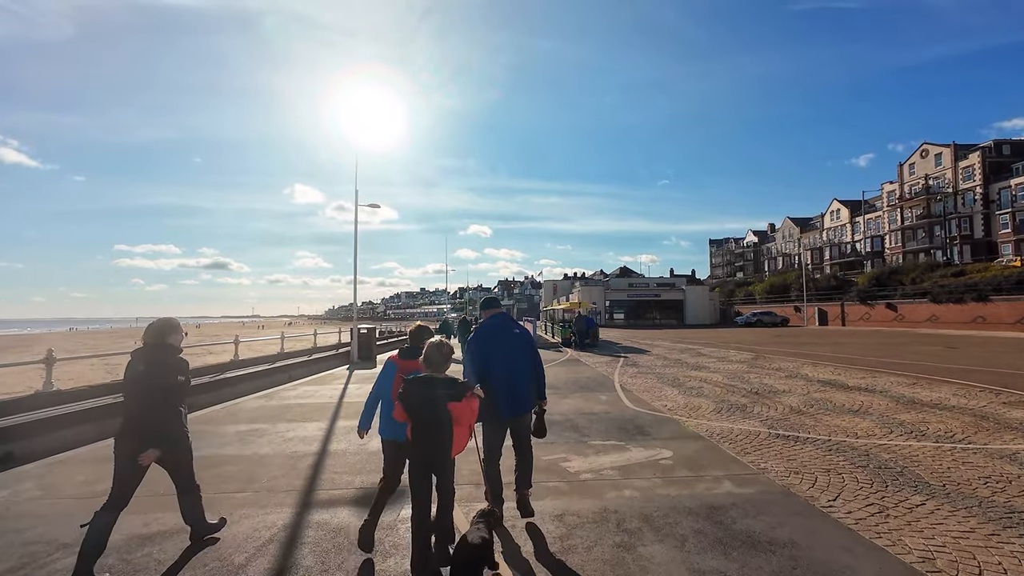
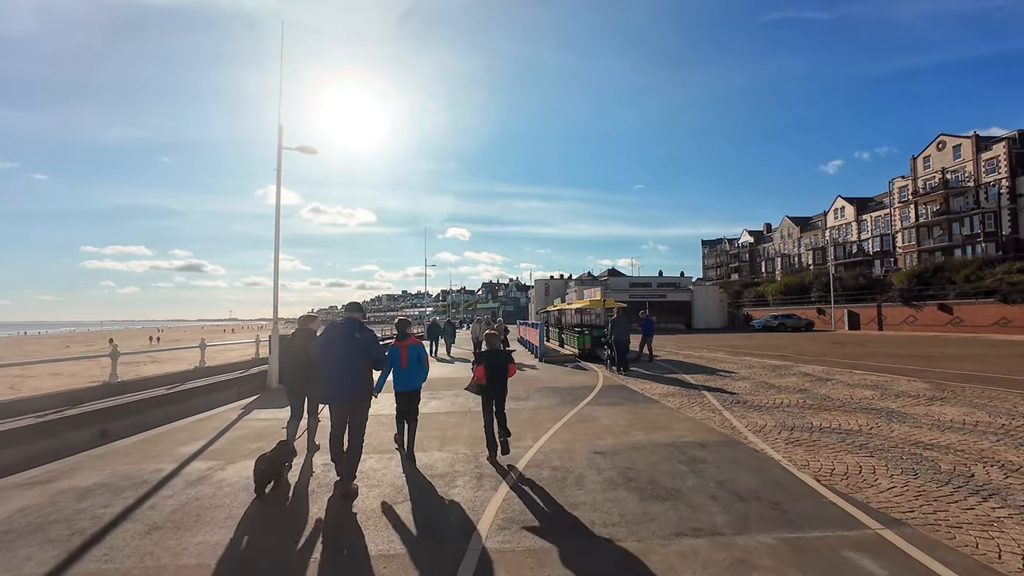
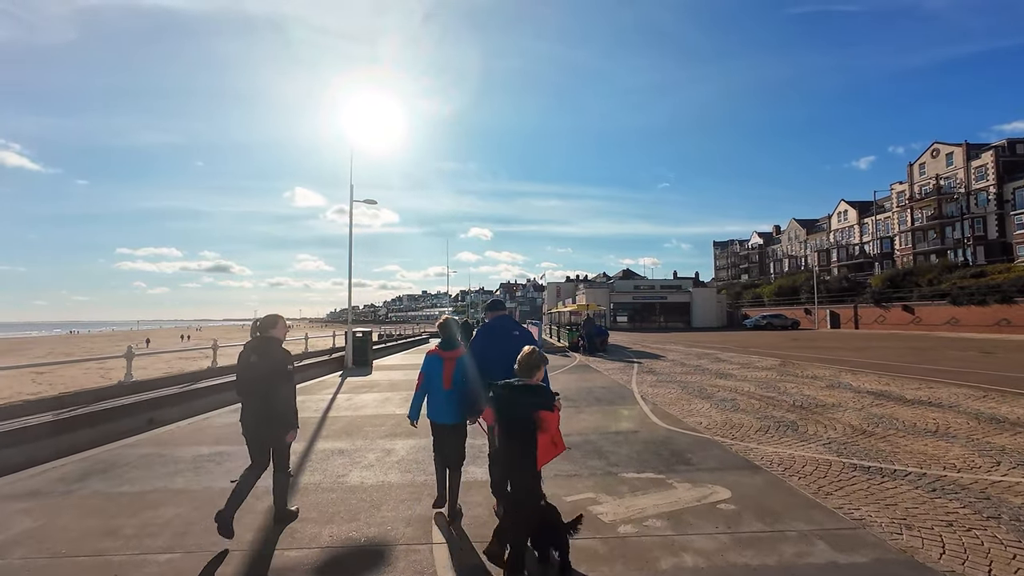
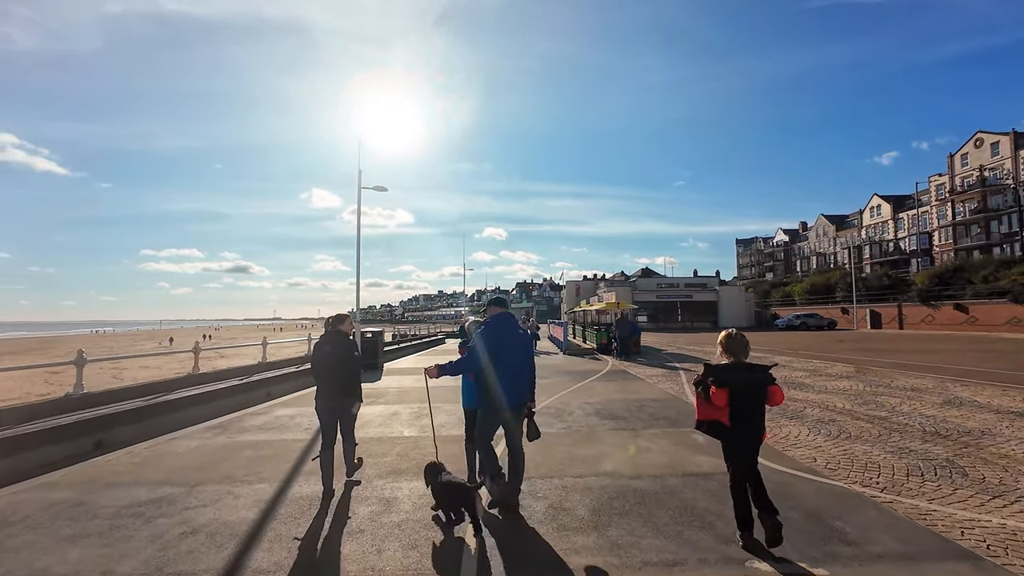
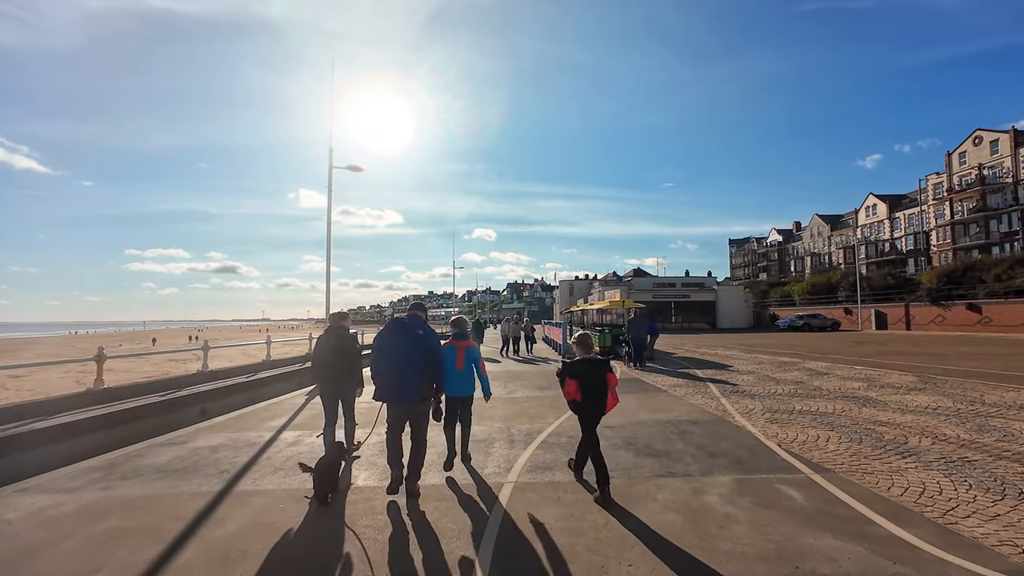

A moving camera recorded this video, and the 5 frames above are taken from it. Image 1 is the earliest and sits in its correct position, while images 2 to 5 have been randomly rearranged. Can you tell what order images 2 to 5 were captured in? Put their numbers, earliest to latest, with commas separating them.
3, 4, 5, 2
